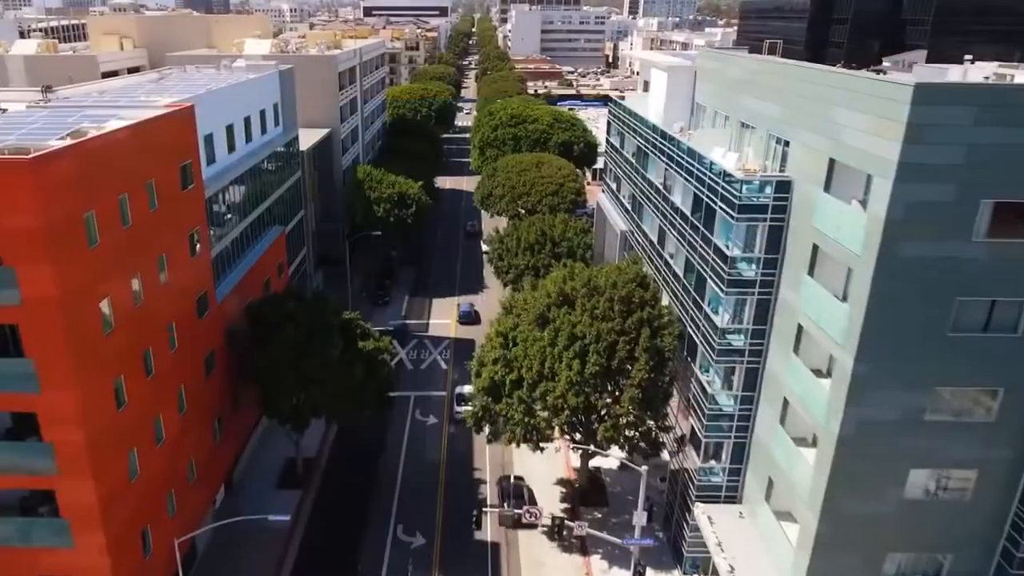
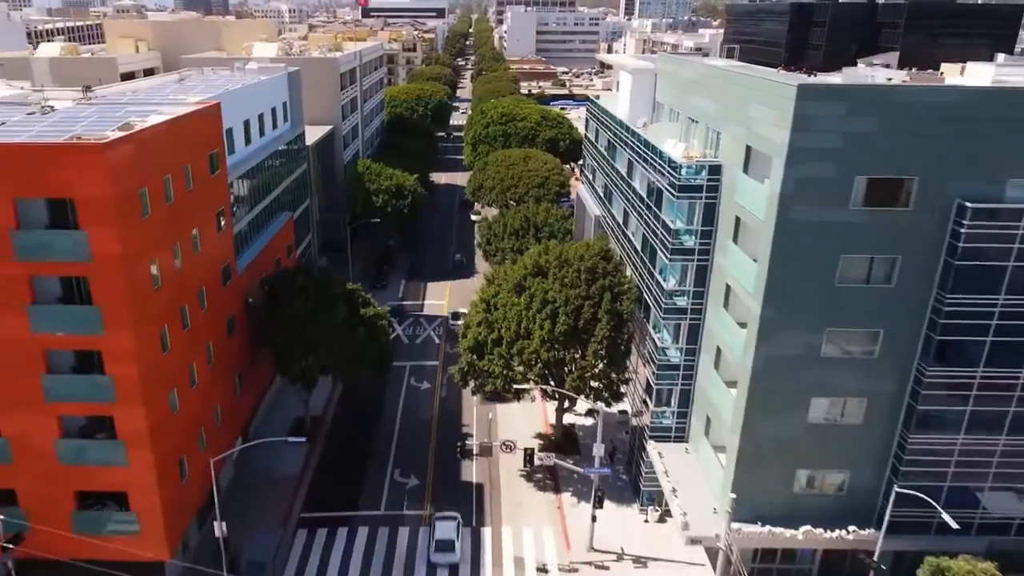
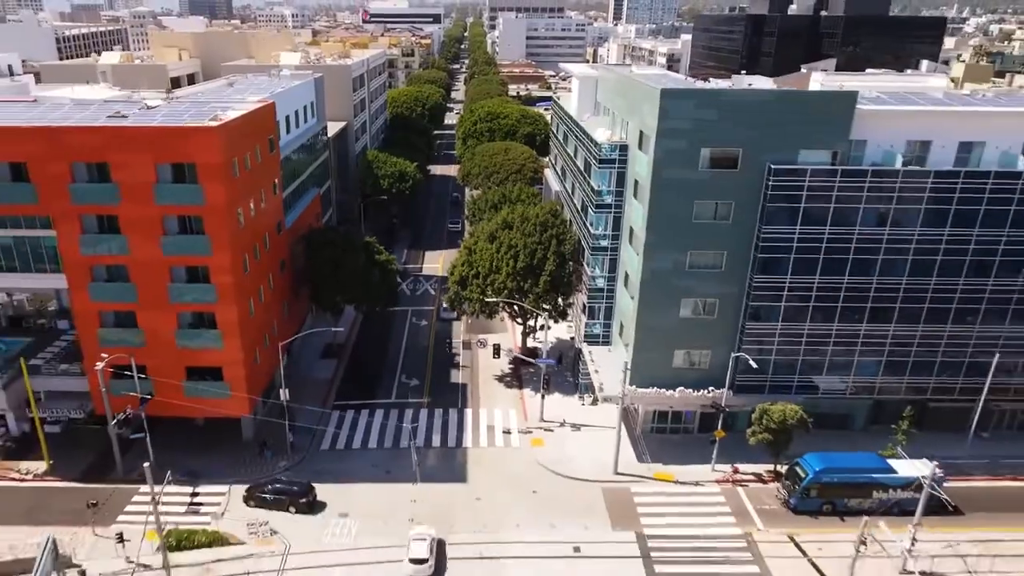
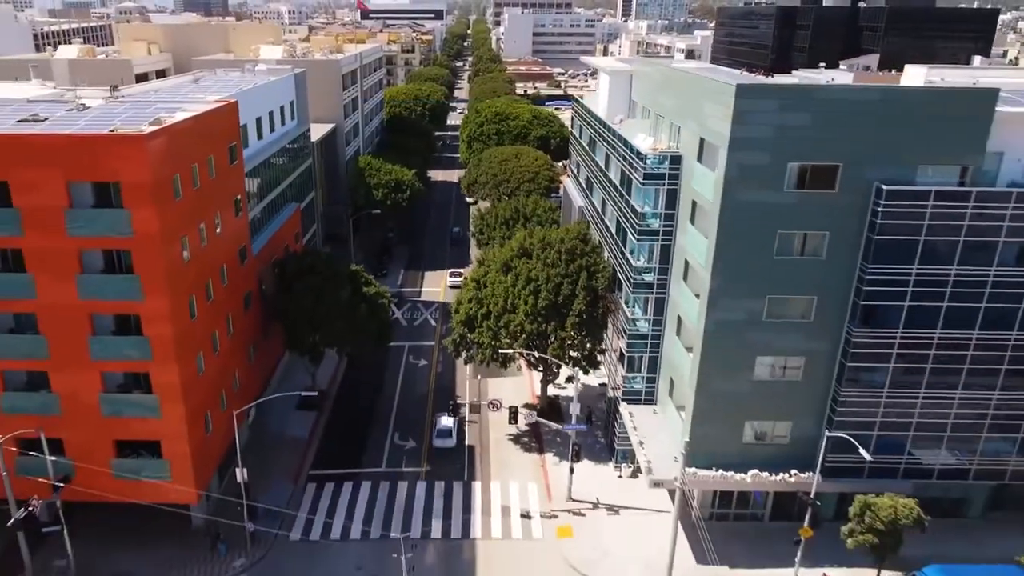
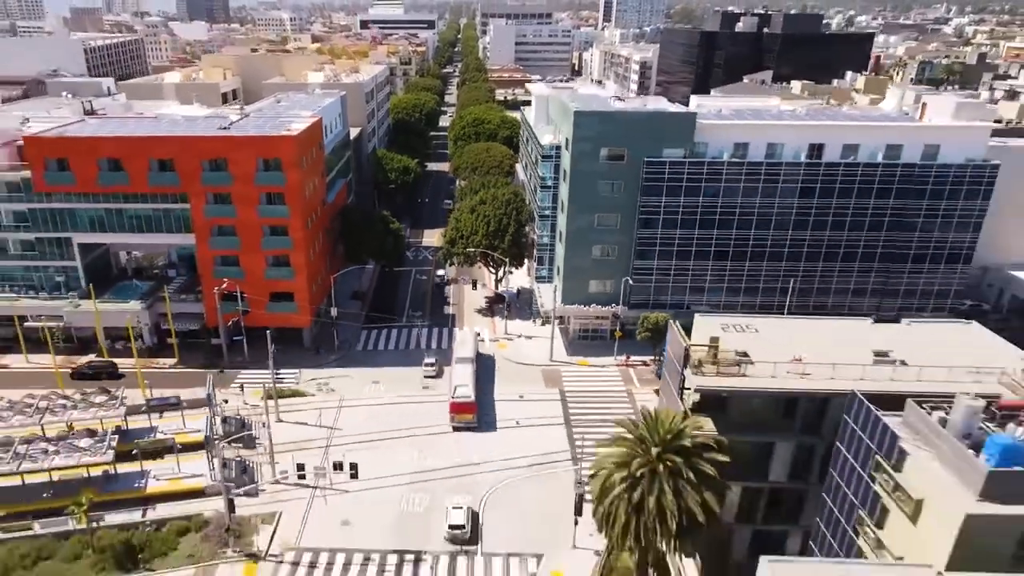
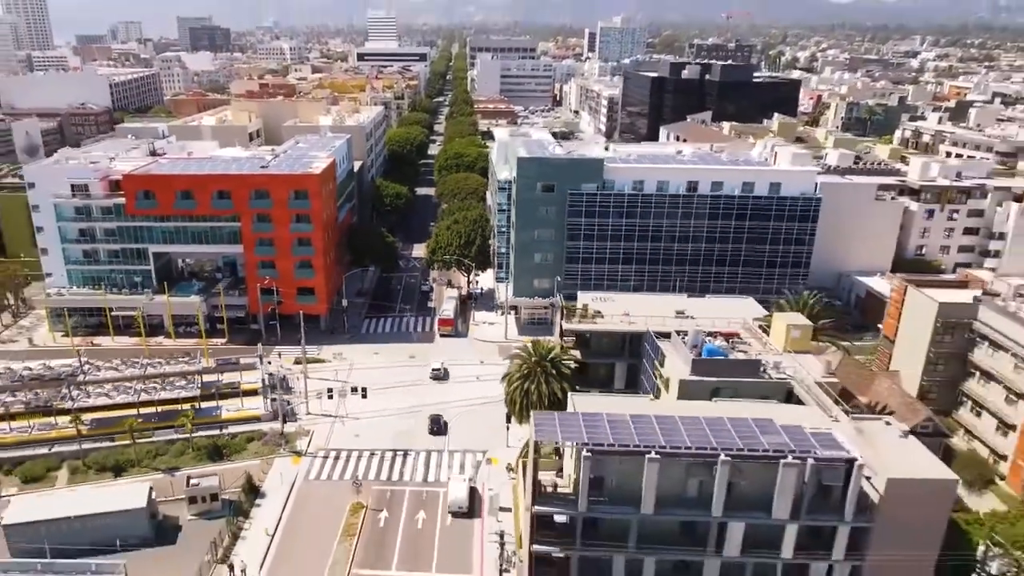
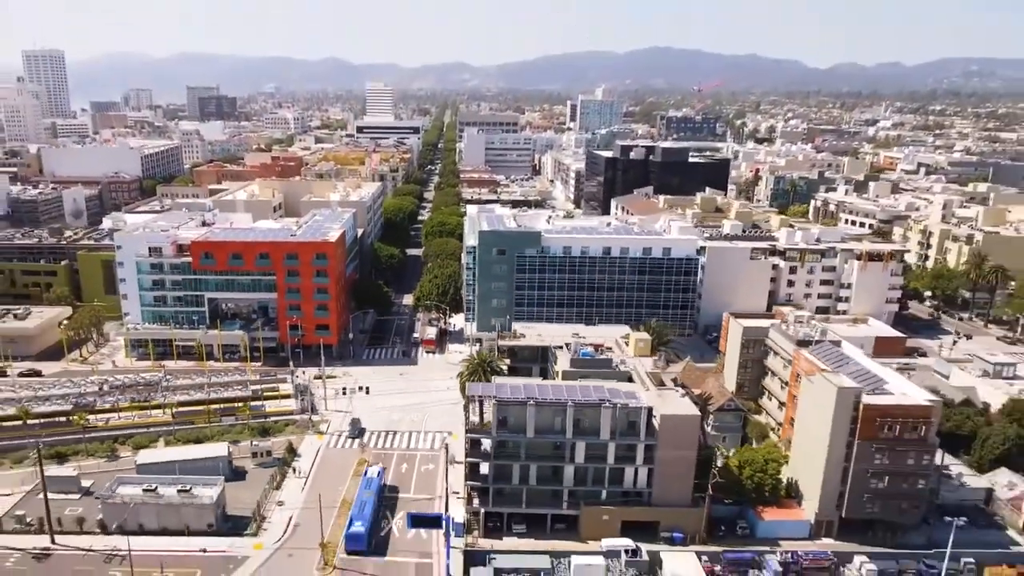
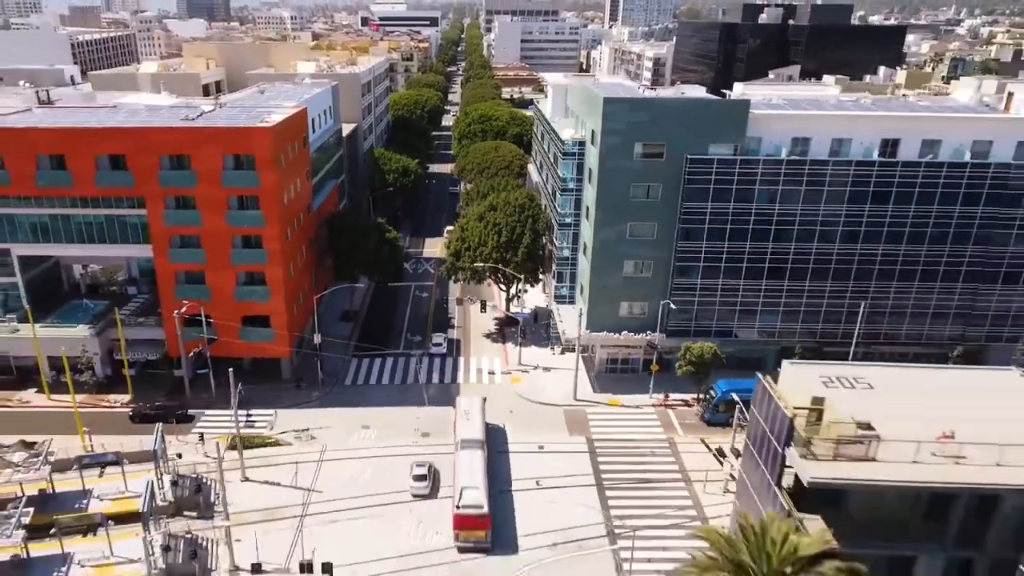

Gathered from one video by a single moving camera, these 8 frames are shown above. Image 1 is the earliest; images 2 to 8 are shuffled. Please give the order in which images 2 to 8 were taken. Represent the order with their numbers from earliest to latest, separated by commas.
2, 4, 3, 8, 5, 6, 7
